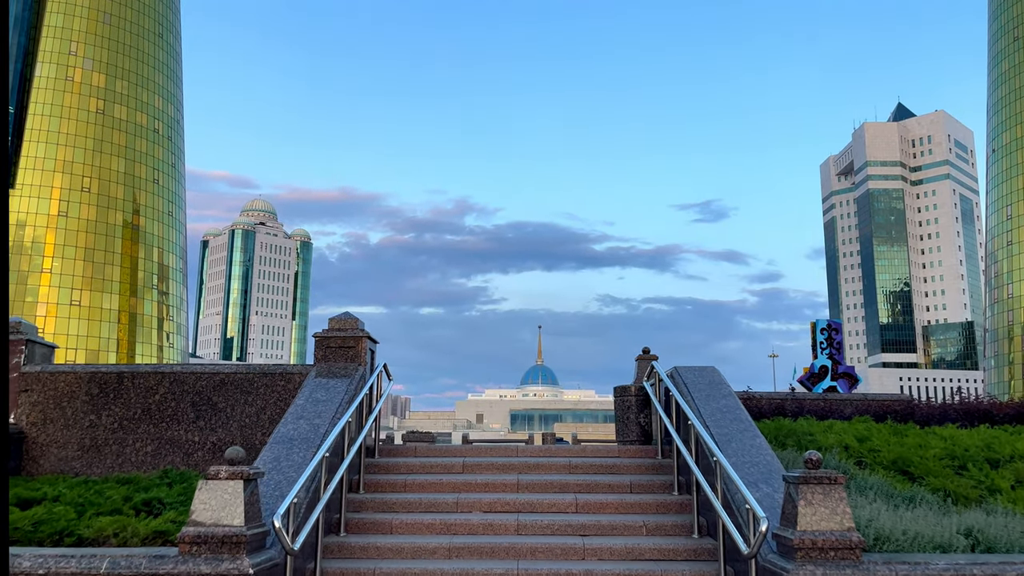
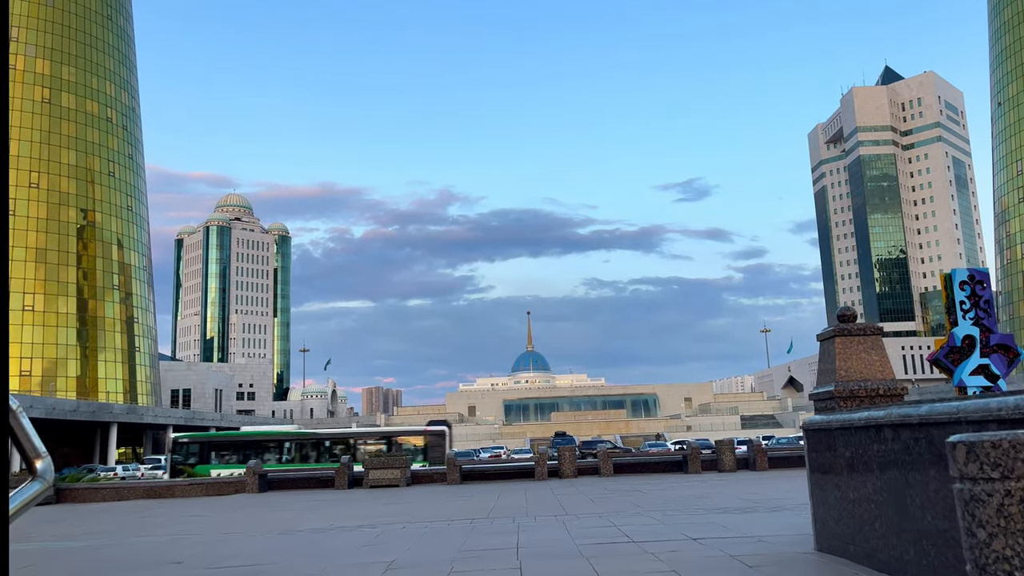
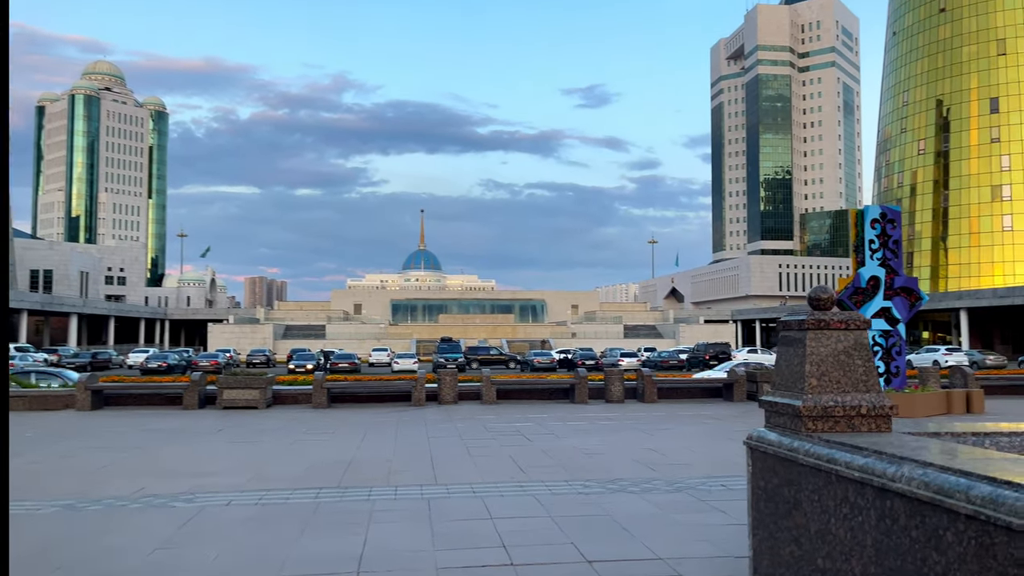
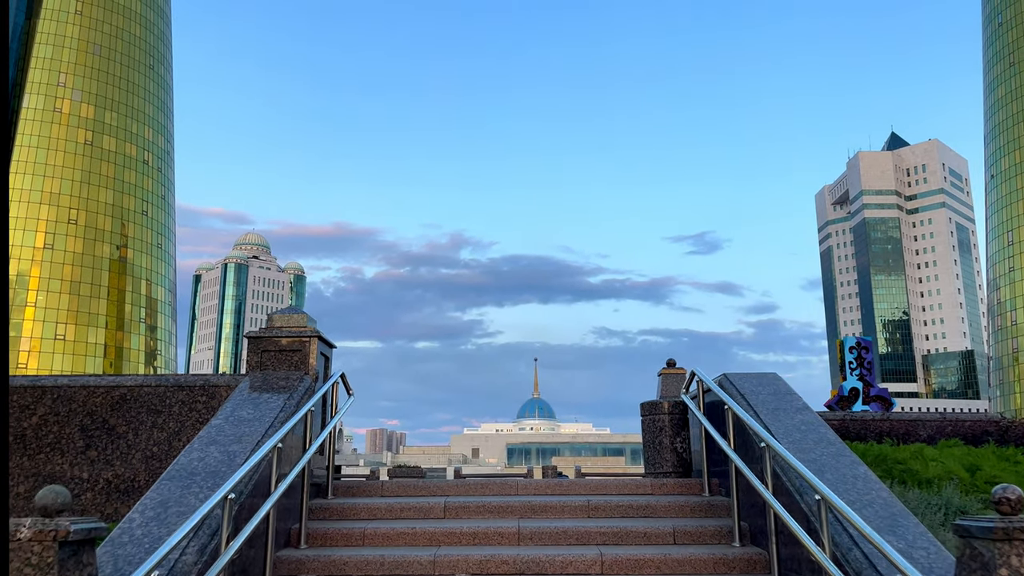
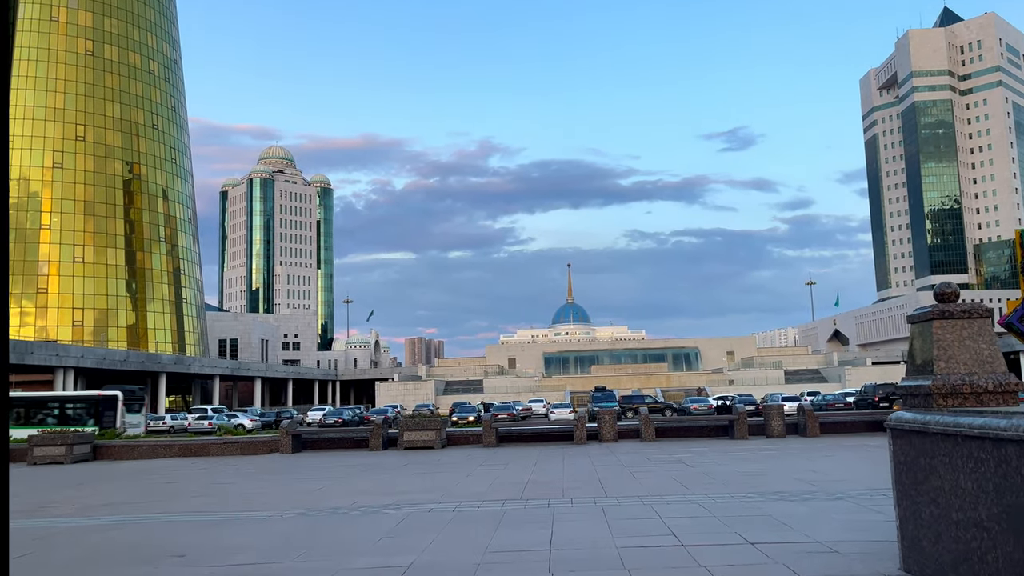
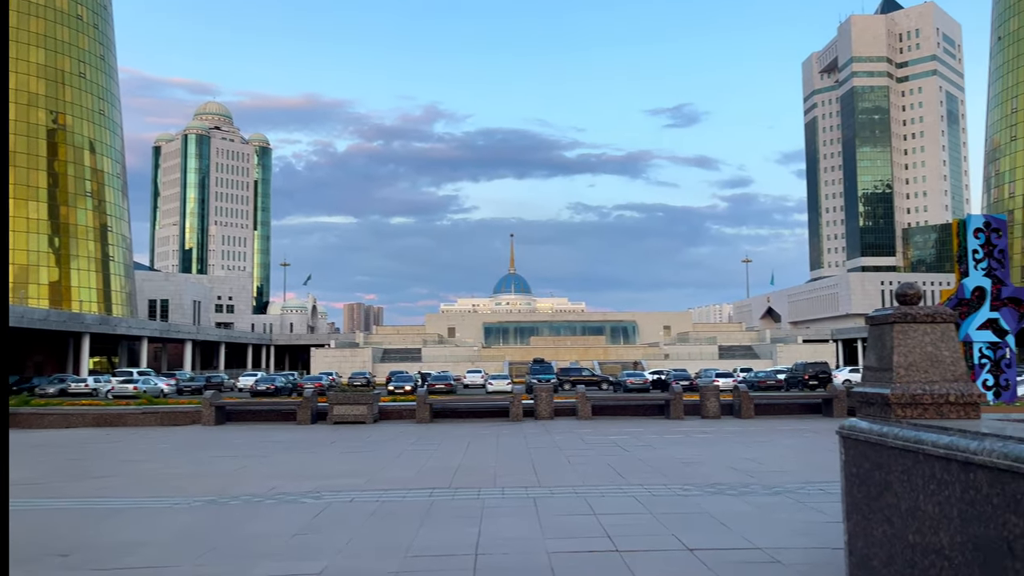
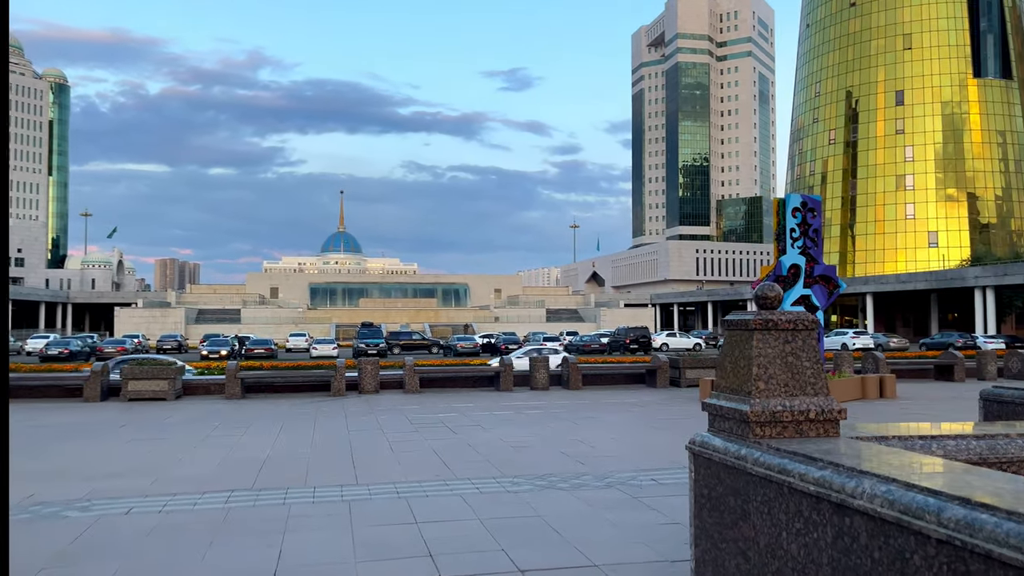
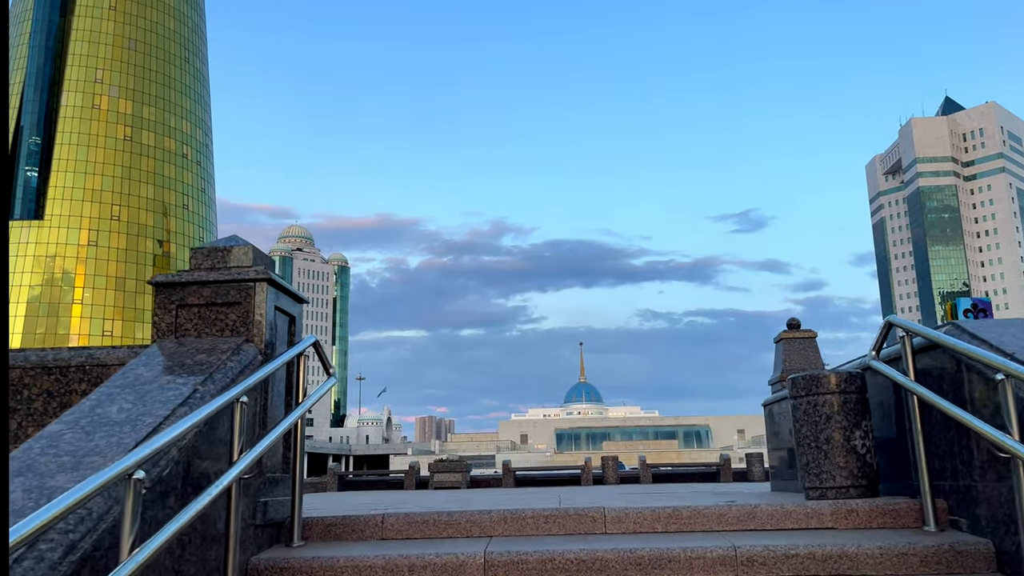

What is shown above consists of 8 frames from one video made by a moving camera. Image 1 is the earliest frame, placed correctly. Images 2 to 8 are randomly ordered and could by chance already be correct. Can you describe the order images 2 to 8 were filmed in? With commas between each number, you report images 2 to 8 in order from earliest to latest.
4, 8, 2, 5, 6, 3, 7
